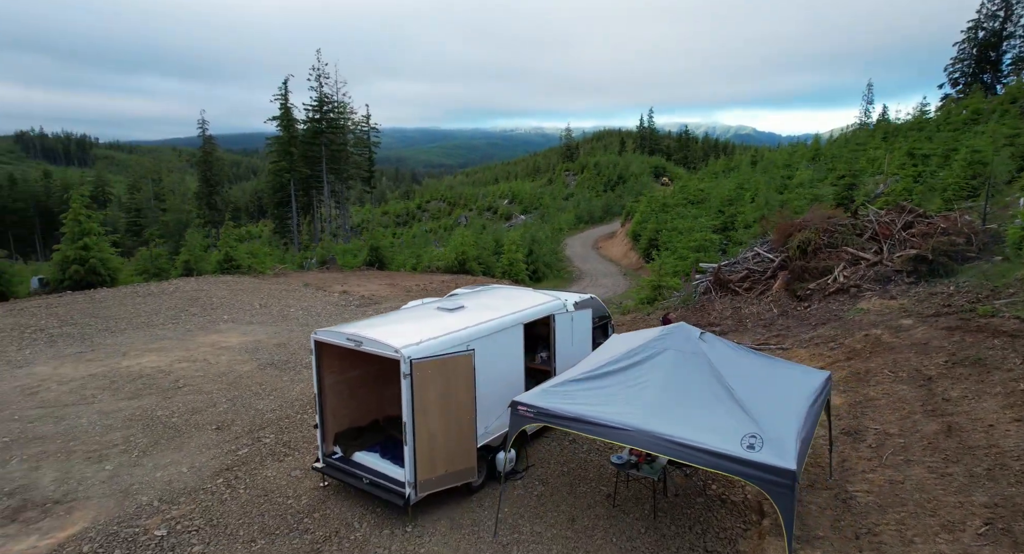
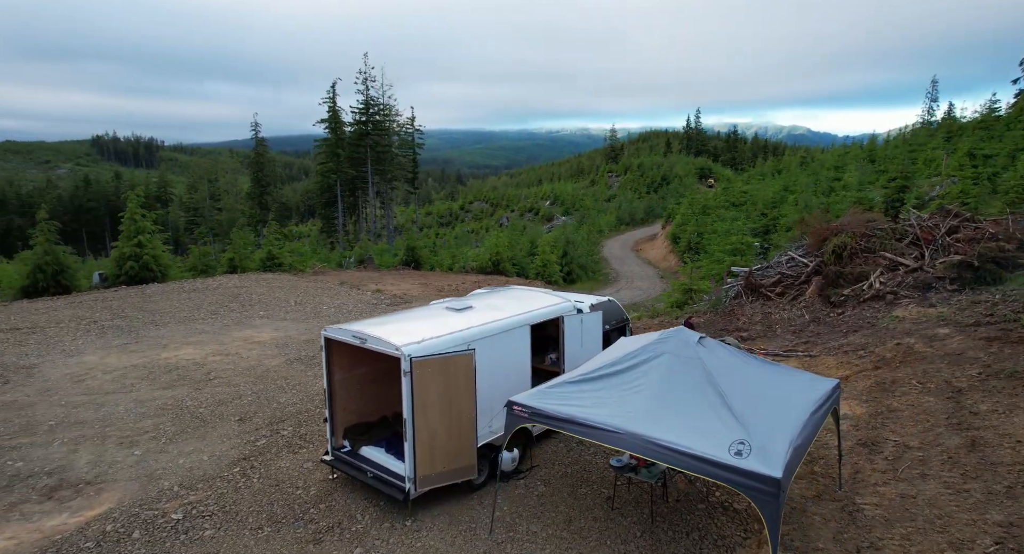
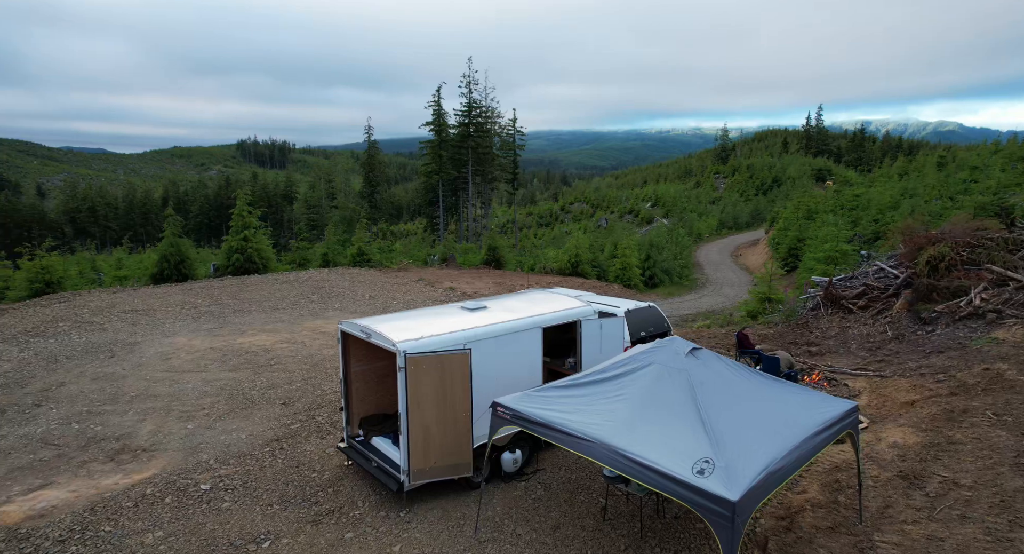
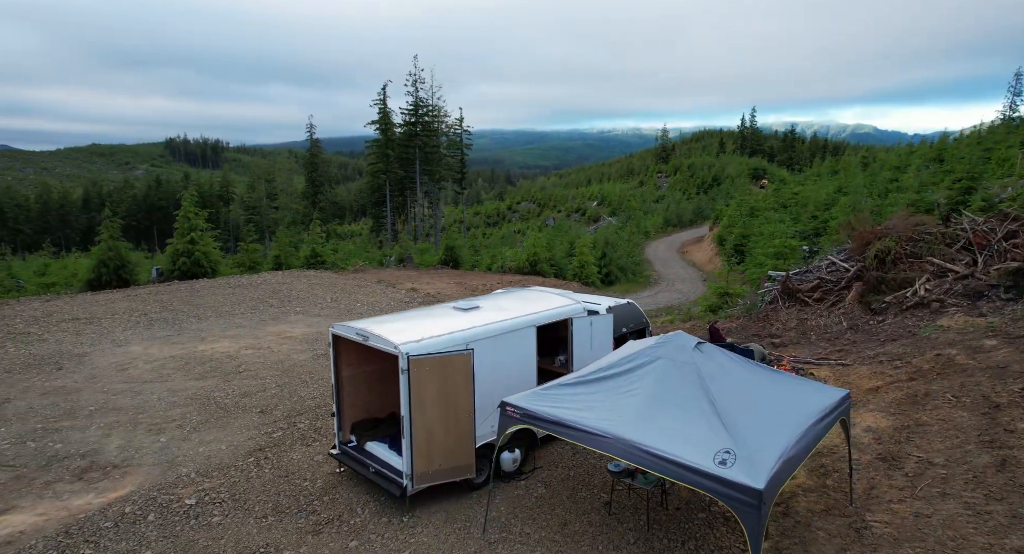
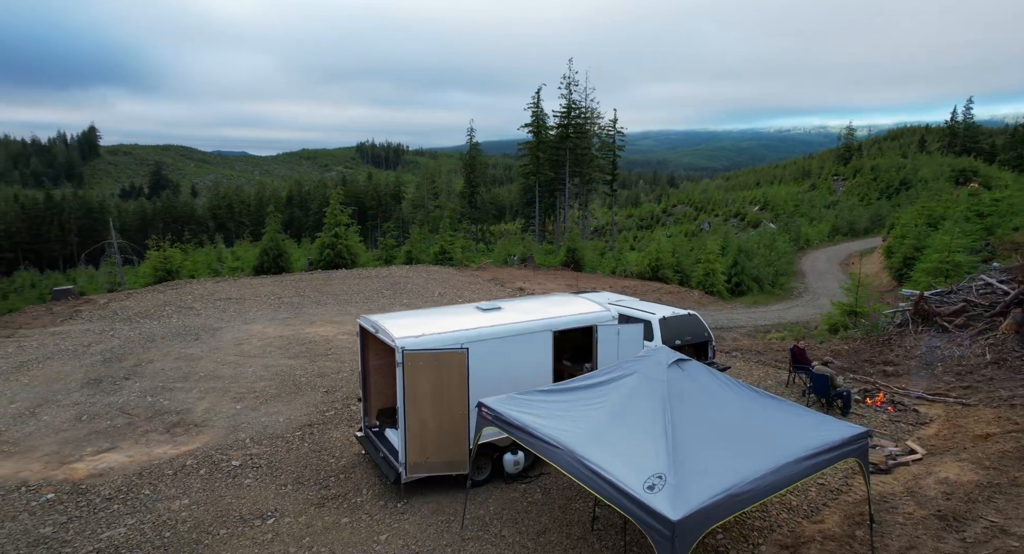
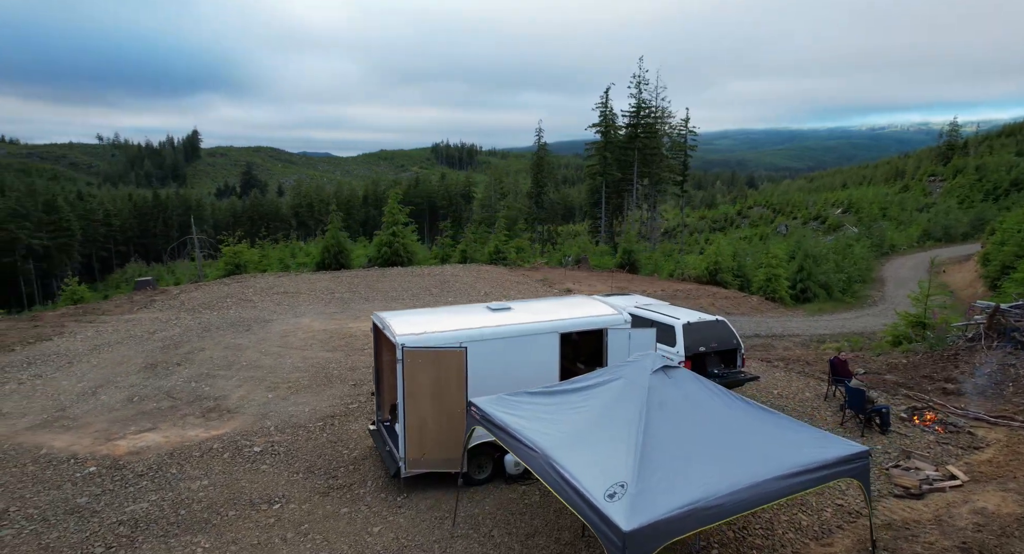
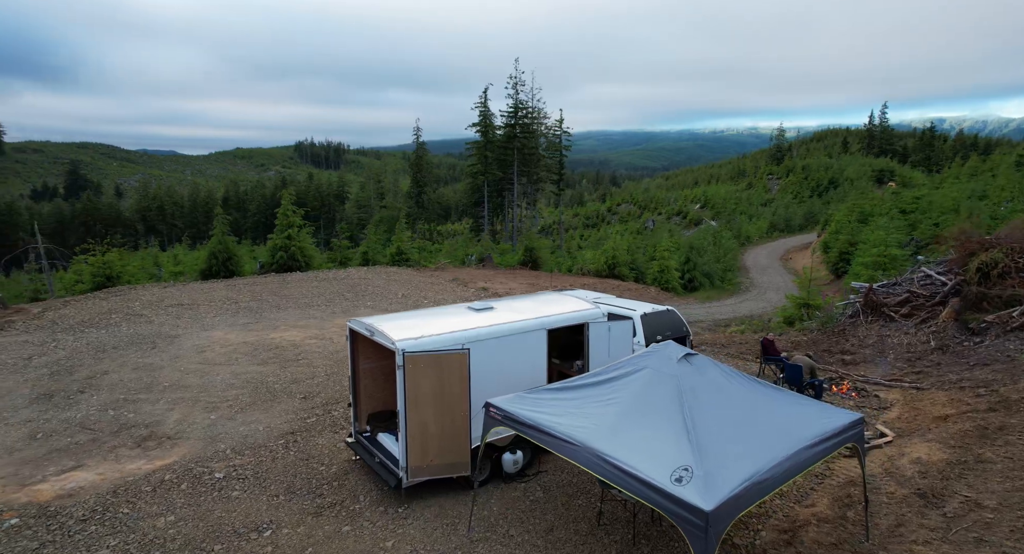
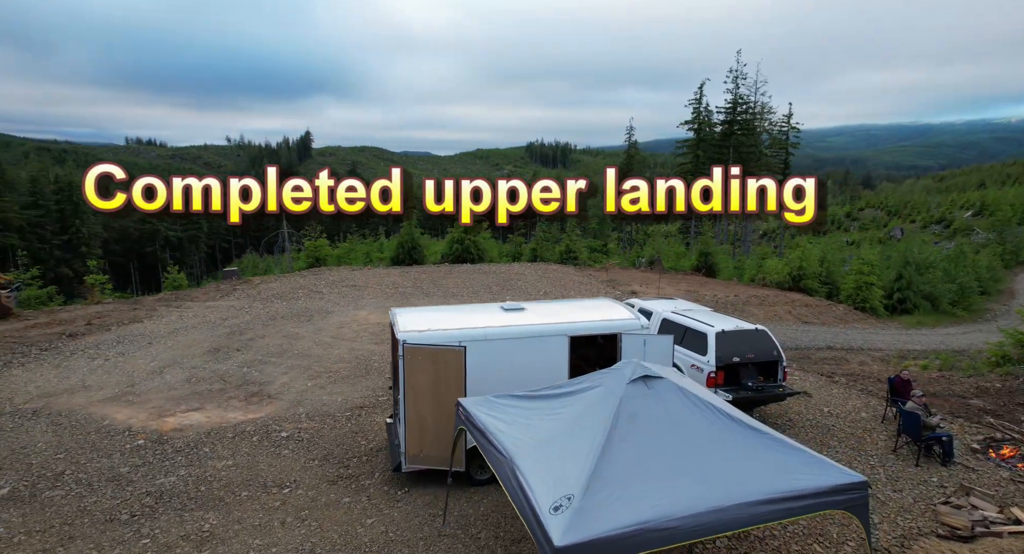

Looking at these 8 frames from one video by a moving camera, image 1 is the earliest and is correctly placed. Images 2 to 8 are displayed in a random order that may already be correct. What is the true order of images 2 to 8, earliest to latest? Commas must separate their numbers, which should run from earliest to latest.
2, 4, 3, 7, 5, 6, 8
